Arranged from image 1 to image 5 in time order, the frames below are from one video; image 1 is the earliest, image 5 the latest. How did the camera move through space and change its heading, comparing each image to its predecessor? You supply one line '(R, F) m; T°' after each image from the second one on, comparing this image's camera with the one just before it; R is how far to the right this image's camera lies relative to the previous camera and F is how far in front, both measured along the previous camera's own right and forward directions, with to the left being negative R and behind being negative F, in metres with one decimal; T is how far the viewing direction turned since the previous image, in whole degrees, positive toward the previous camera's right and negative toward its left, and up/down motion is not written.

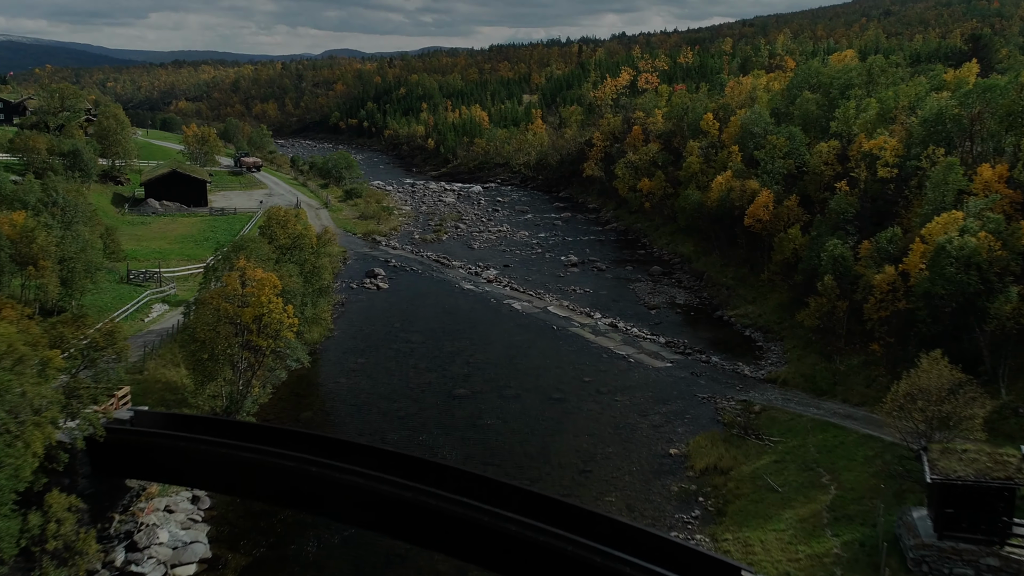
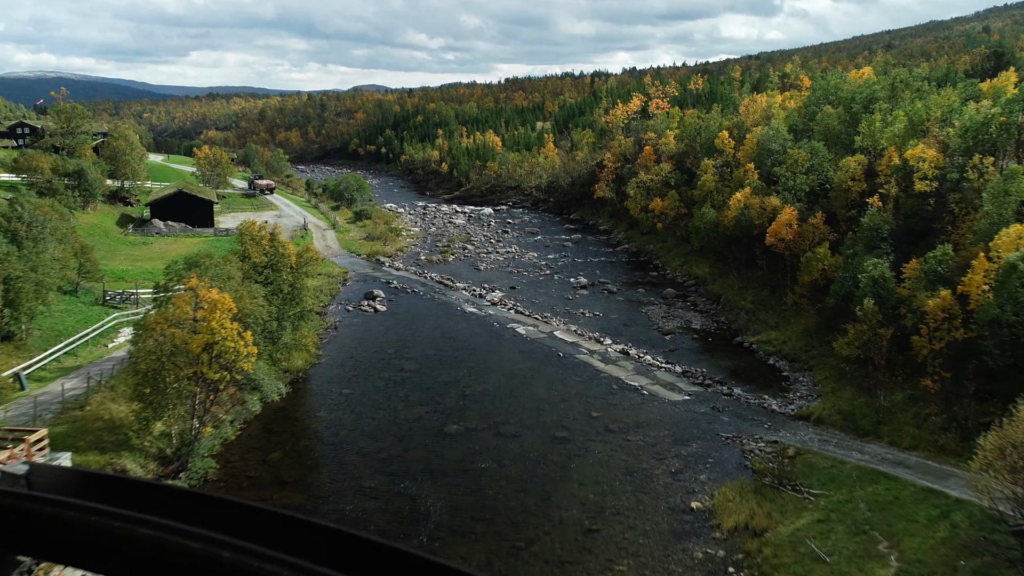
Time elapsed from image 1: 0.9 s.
(+0.3, +2.5) m; -1°
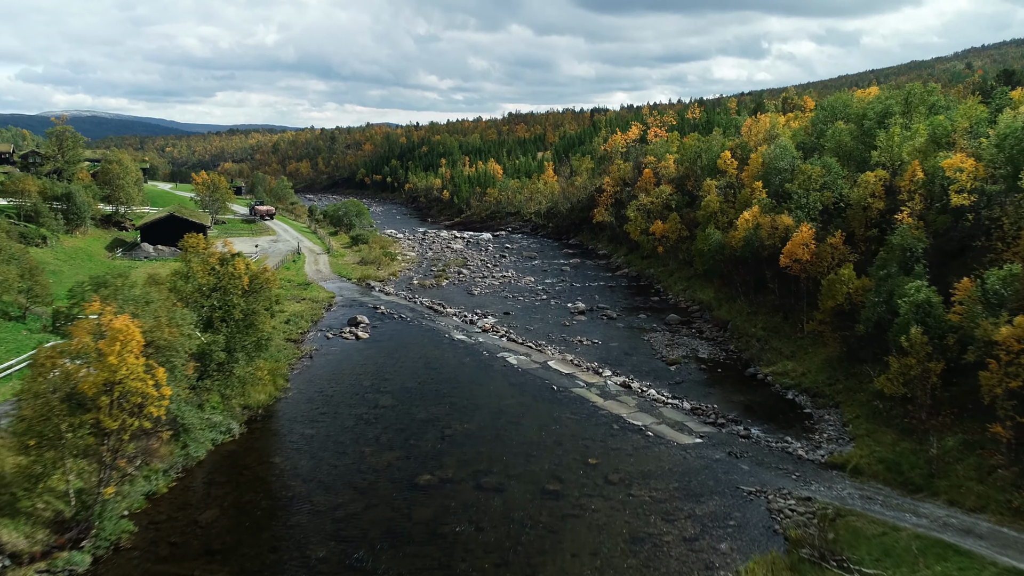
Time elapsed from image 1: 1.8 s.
(+0.3, +2.9) m; 0°
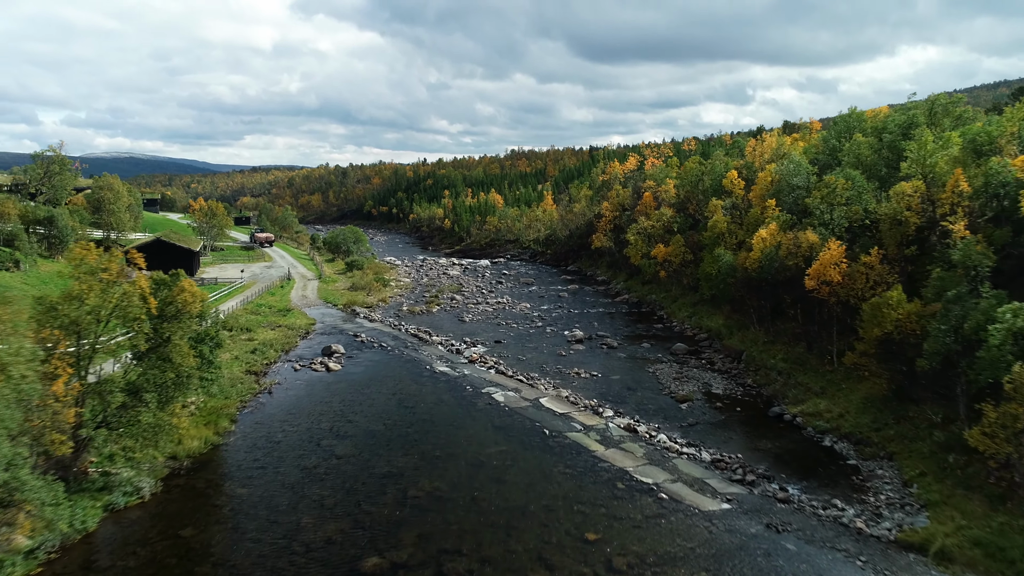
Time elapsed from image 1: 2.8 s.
(+0.4, +4.0) m; 0°
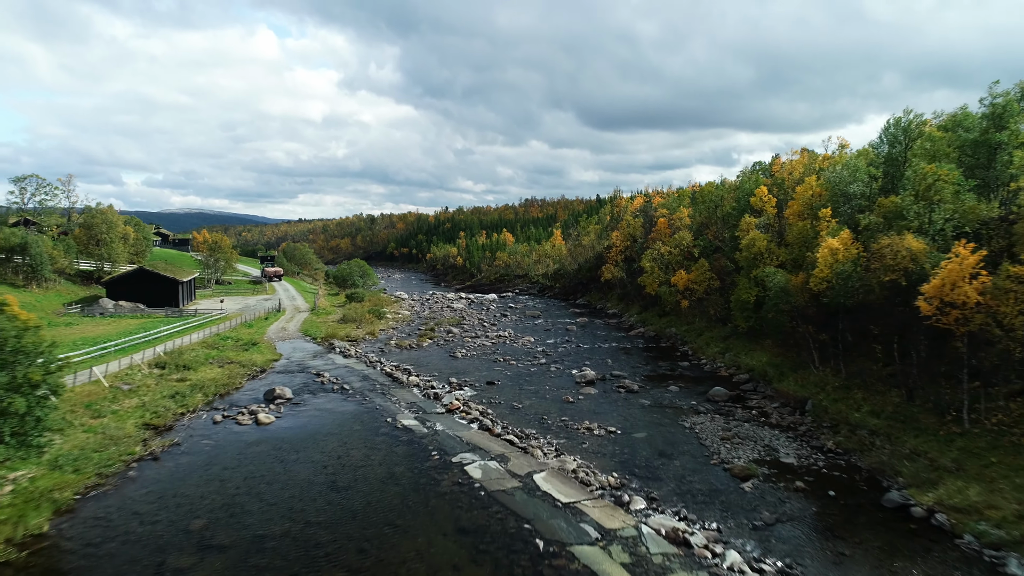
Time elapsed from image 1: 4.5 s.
(+0.5, +8.5) m; -1°
